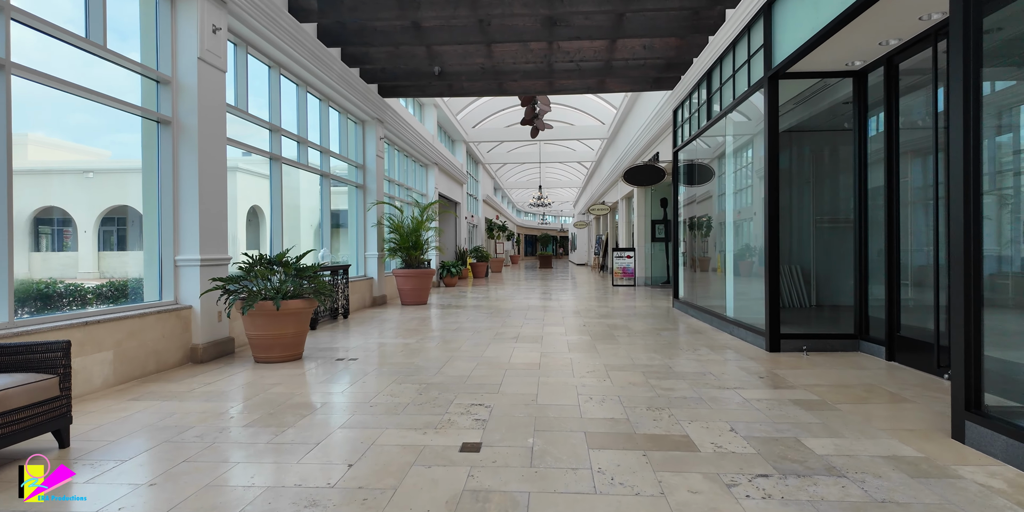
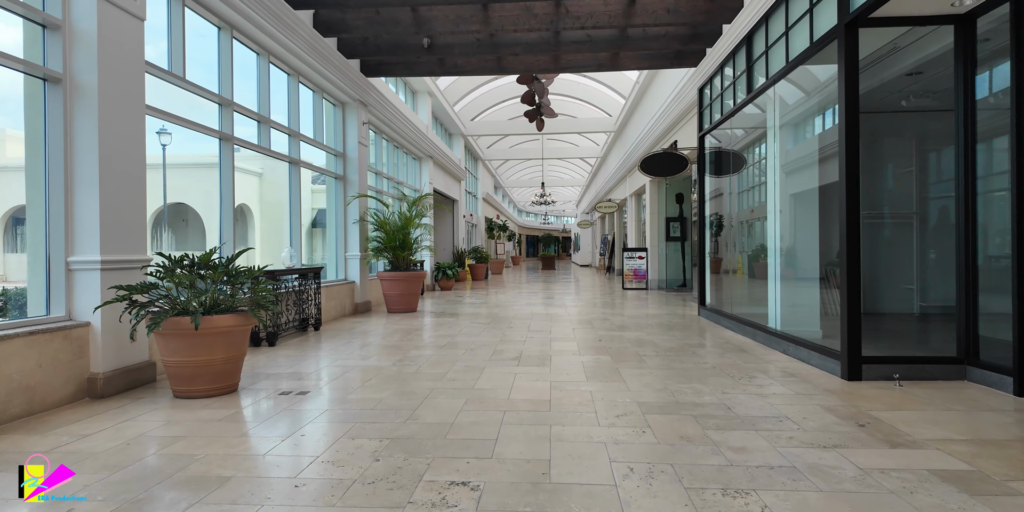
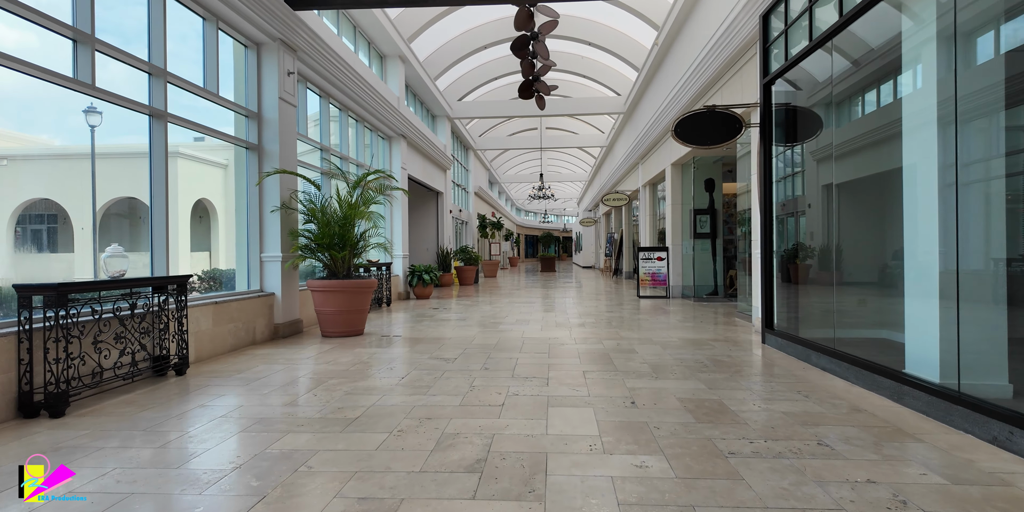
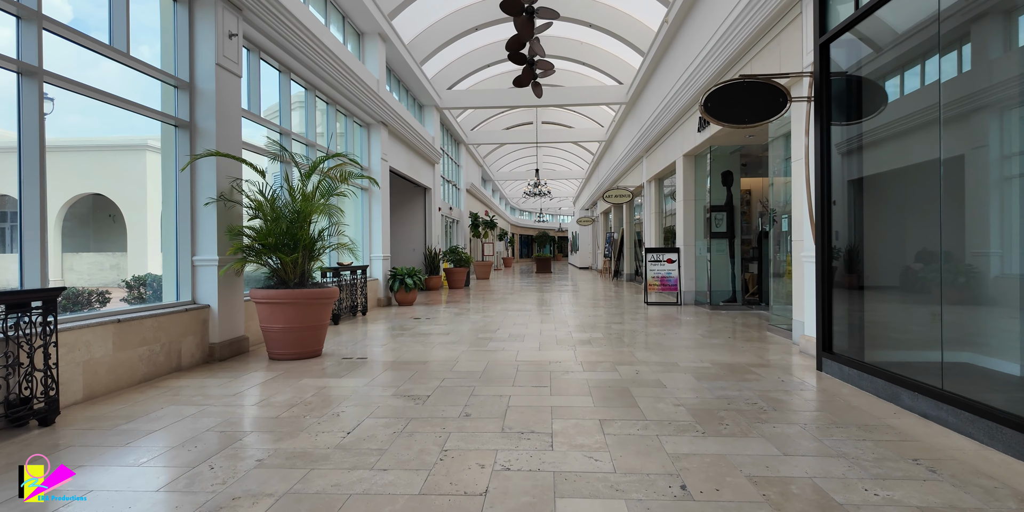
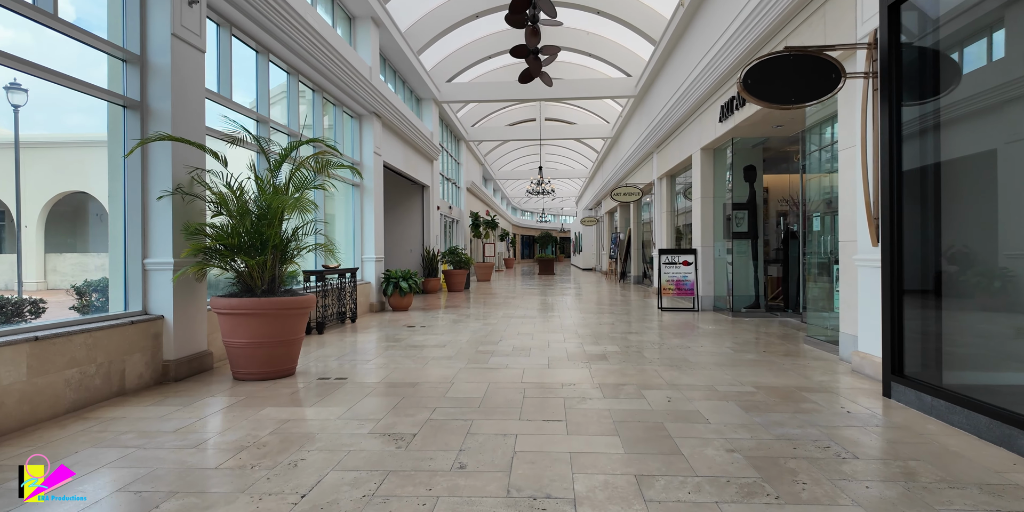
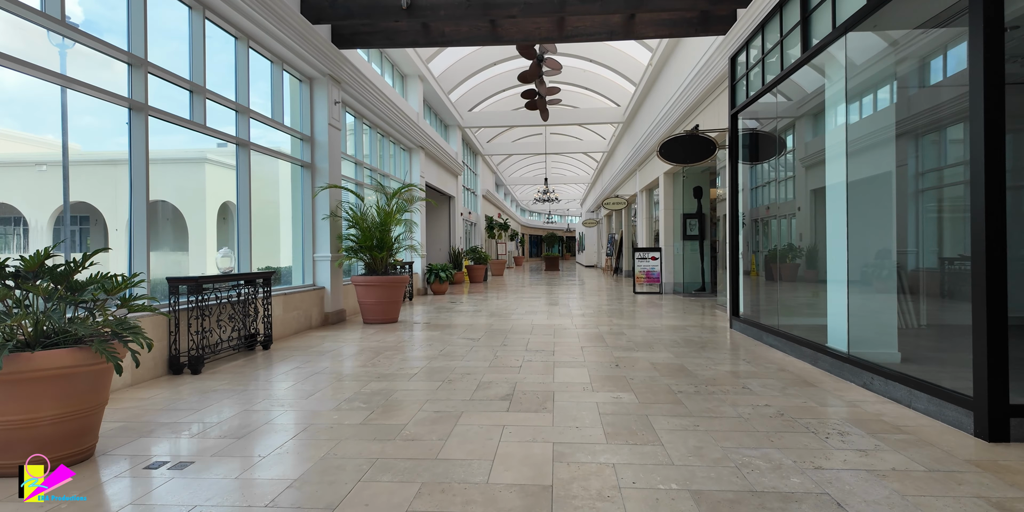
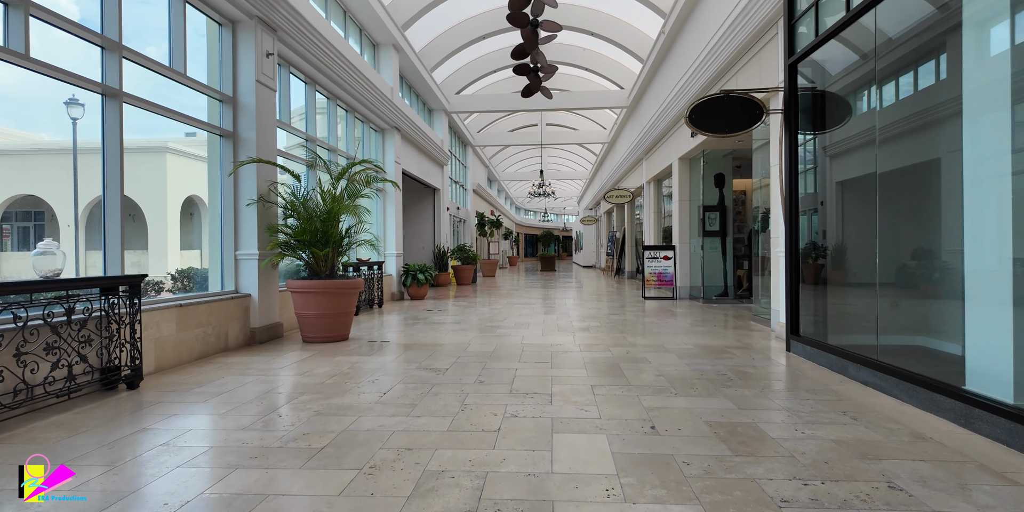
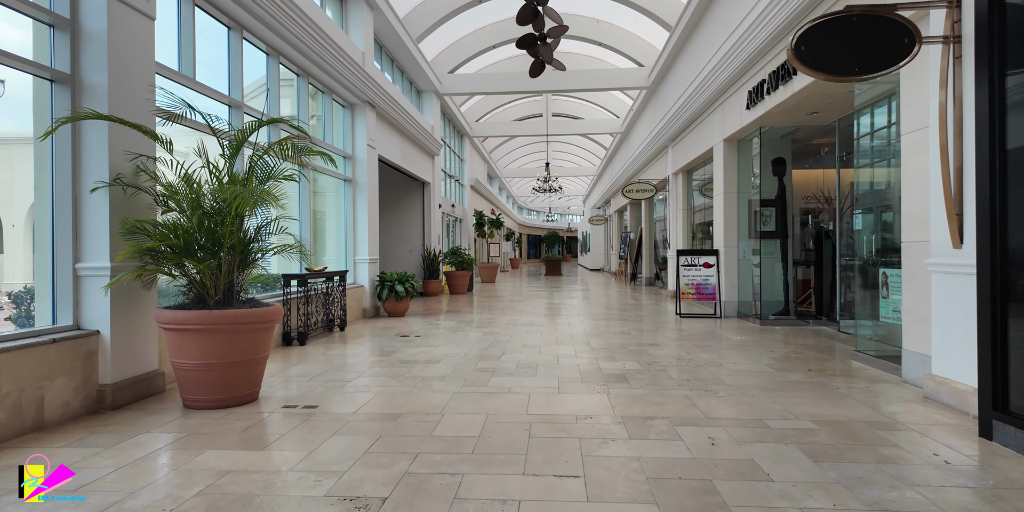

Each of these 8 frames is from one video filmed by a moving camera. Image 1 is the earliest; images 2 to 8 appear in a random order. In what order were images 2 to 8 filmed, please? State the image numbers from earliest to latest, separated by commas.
2, 6, 3, 7, 4, 5, 8
